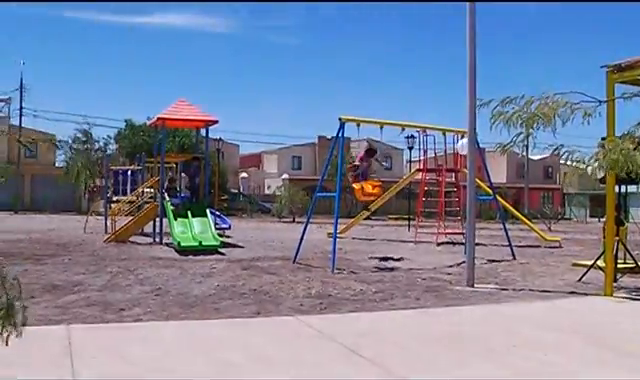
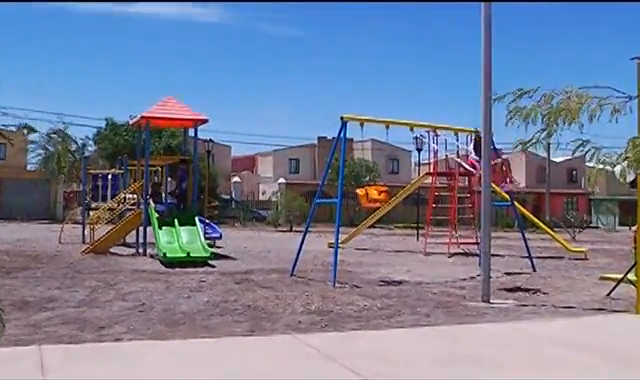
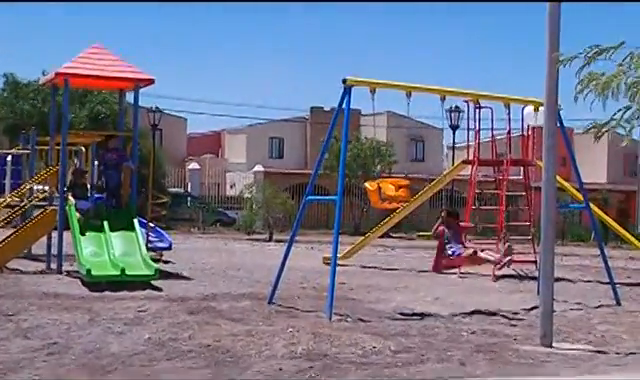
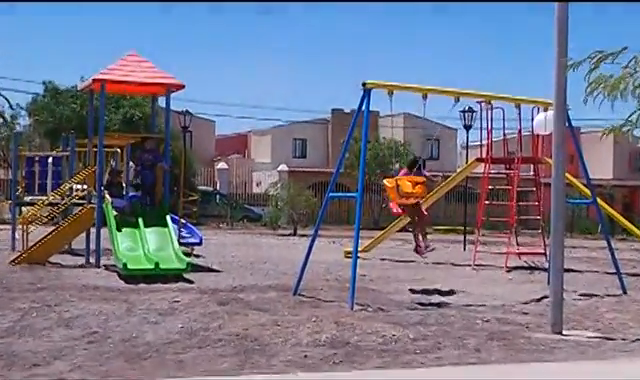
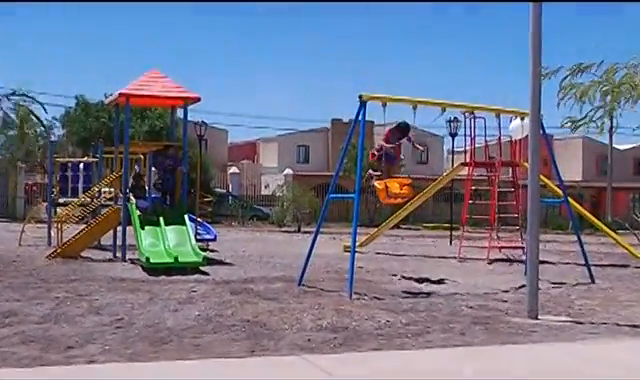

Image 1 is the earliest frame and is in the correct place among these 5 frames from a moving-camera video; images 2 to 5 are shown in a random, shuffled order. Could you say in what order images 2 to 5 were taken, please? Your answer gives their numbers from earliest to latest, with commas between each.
2, 5, 4, 3
